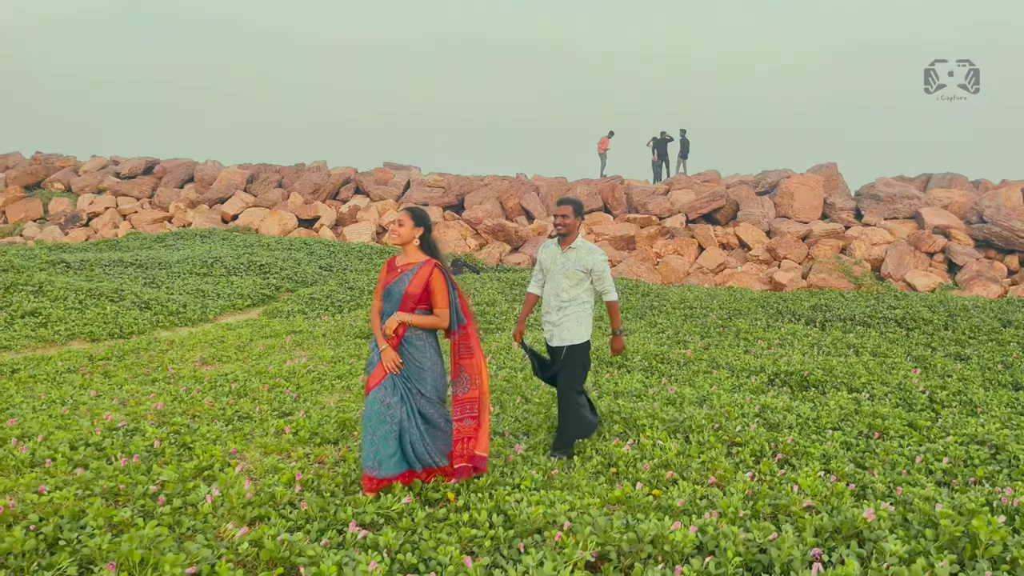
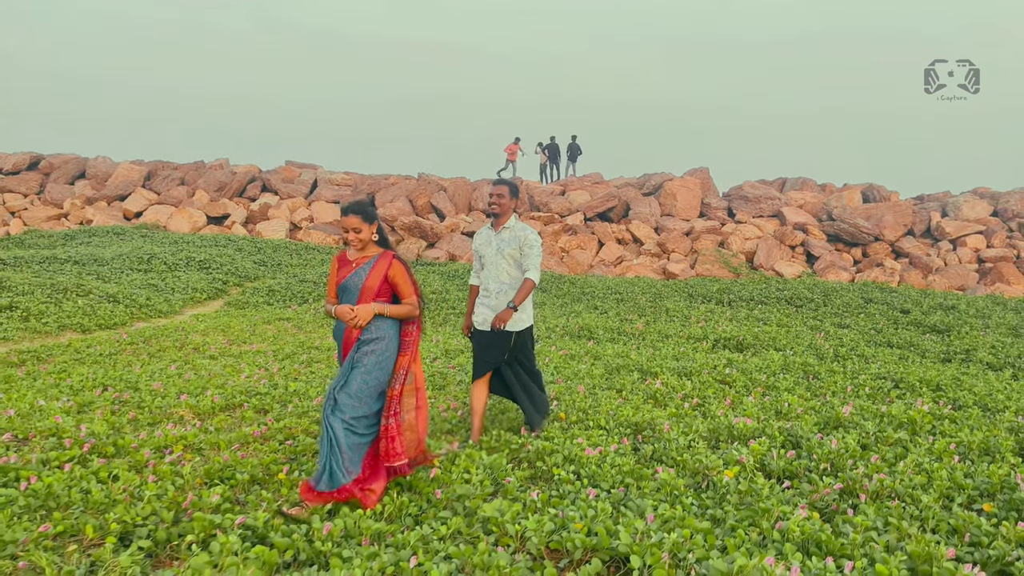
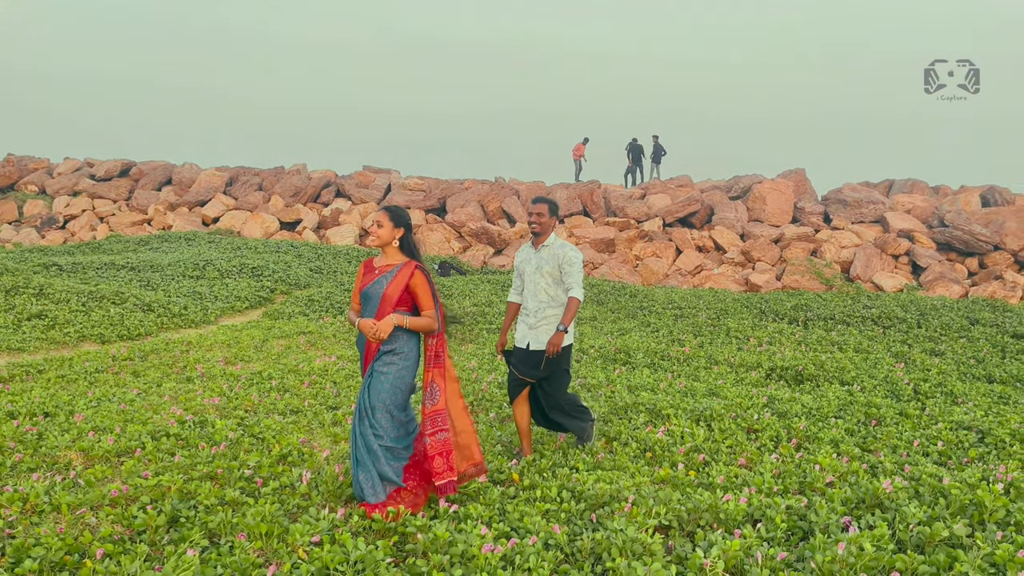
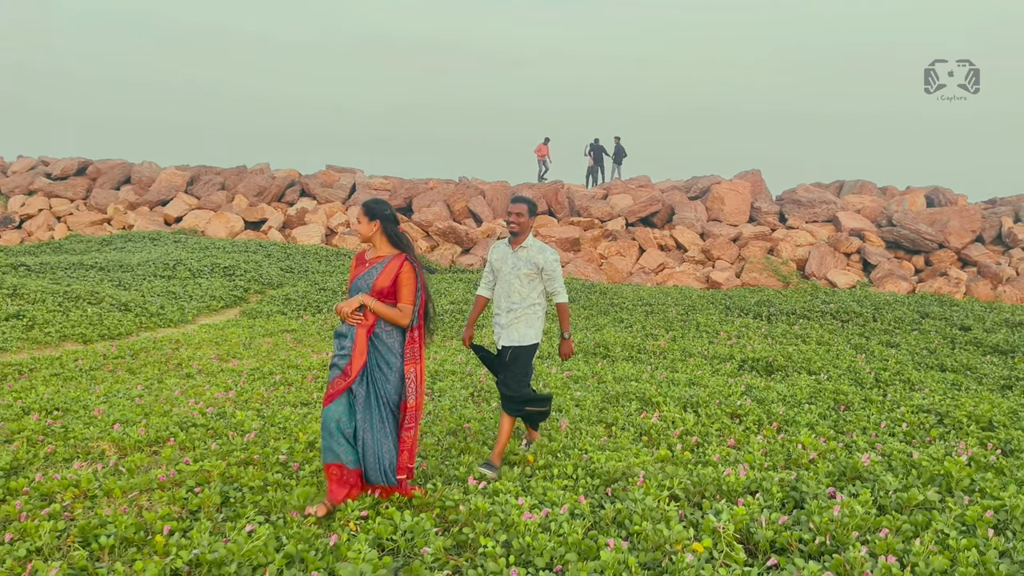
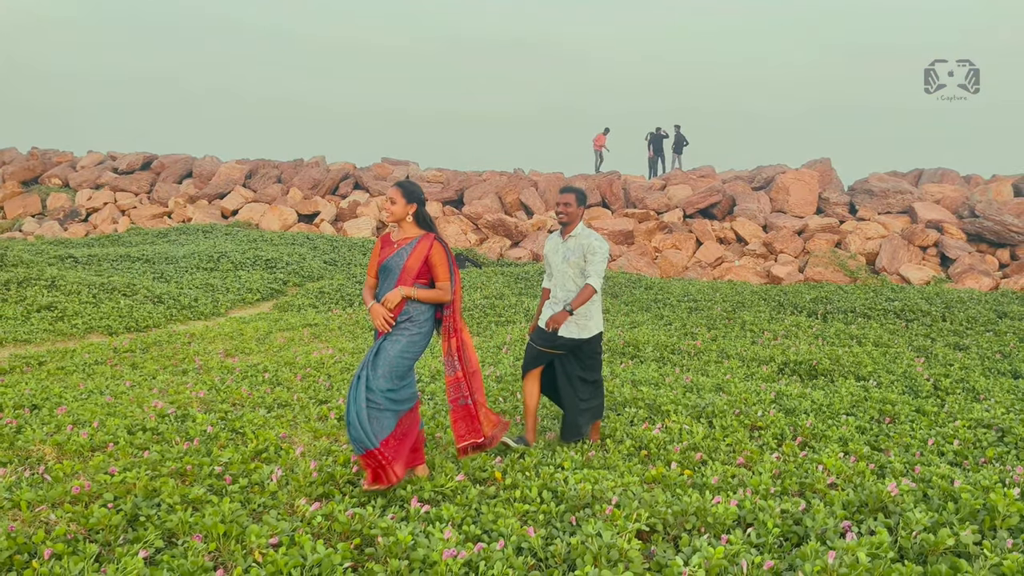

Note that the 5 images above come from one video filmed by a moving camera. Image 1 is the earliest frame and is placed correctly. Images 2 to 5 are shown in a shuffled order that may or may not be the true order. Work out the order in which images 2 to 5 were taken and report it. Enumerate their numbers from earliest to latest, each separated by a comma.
5, 3, 4, 2
